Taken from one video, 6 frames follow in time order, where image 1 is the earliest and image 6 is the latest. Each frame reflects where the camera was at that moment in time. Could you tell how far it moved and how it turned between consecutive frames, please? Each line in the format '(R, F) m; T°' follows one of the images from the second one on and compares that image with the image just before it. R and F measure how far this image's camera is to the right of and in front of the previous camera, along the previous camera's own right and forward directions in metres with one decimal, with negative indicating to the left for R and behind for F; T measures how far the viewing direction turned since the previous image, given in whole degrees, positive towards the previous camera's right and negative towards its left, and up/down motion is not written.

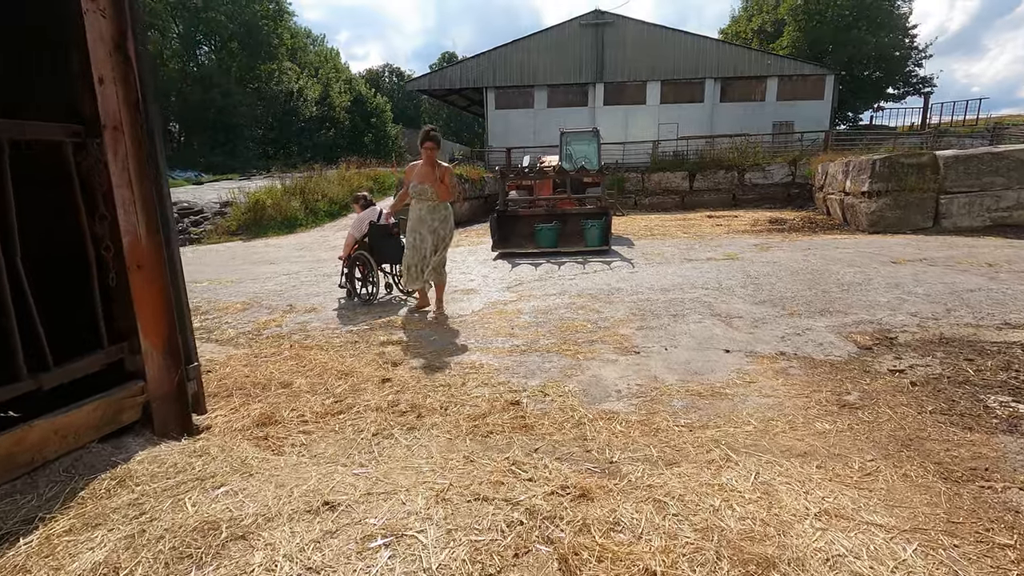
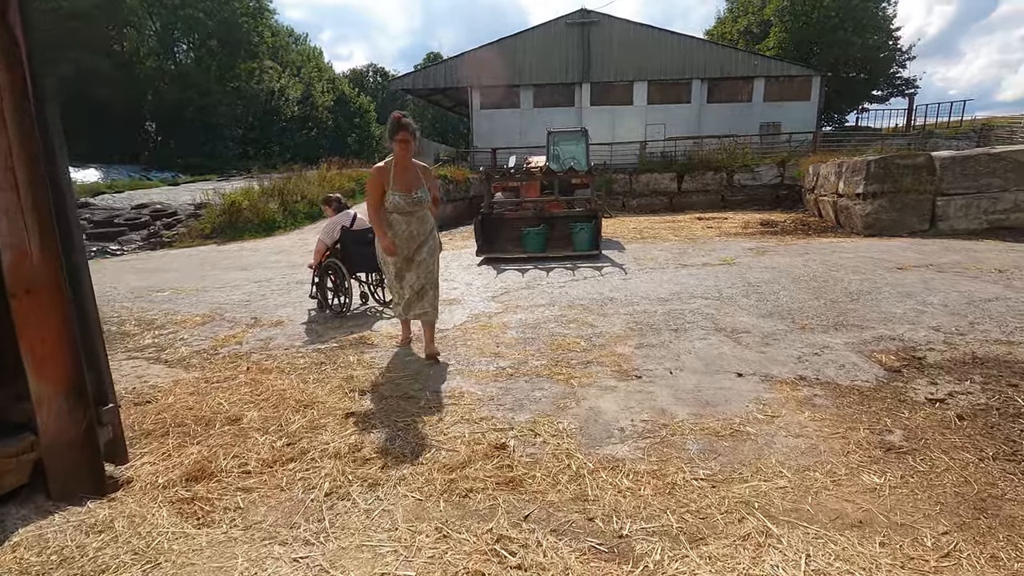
(0.0, +0.5) m; +1°
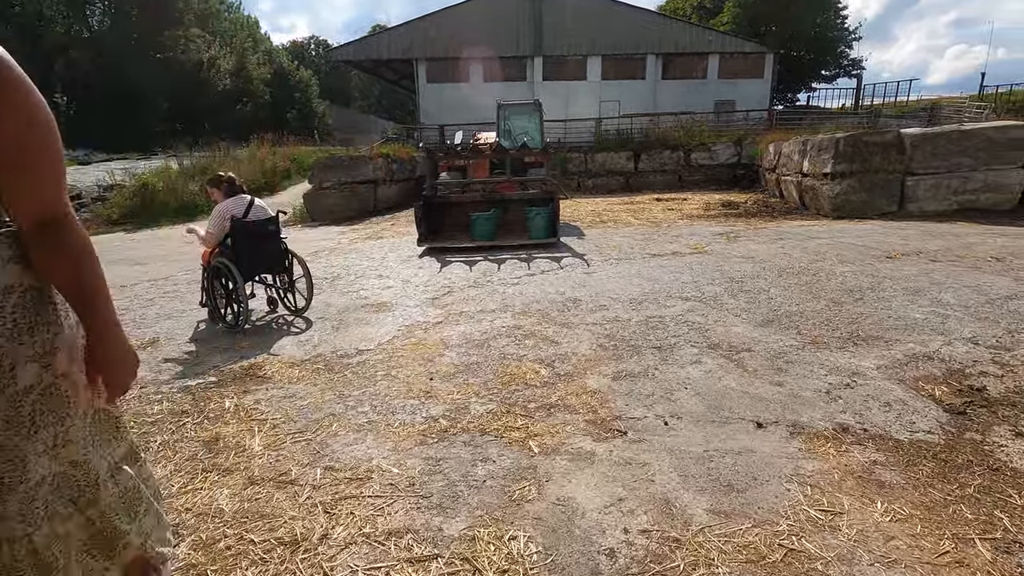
(+0.1, +1.1) m; +5°
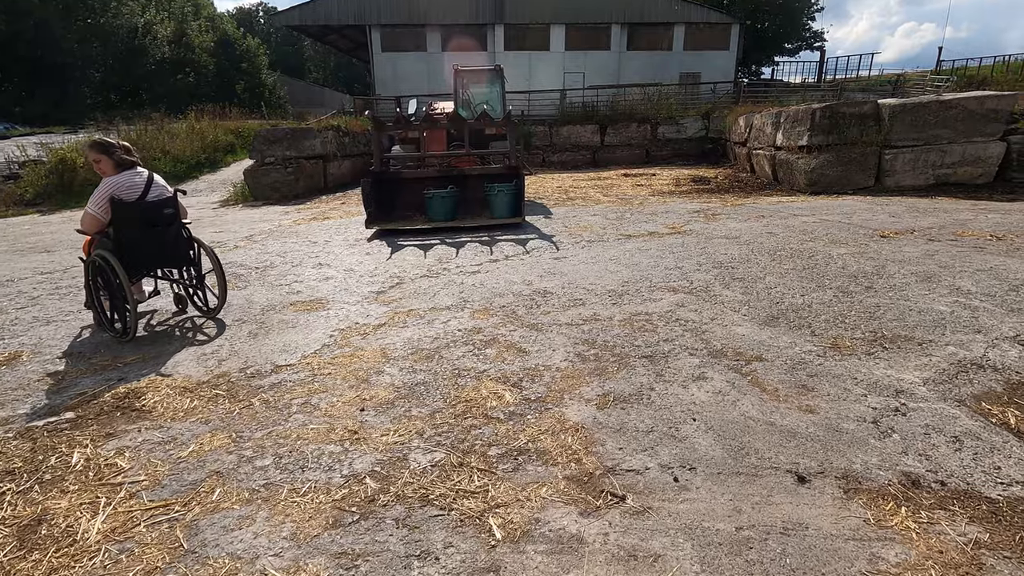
(+0.1, +0.8) m; +4°
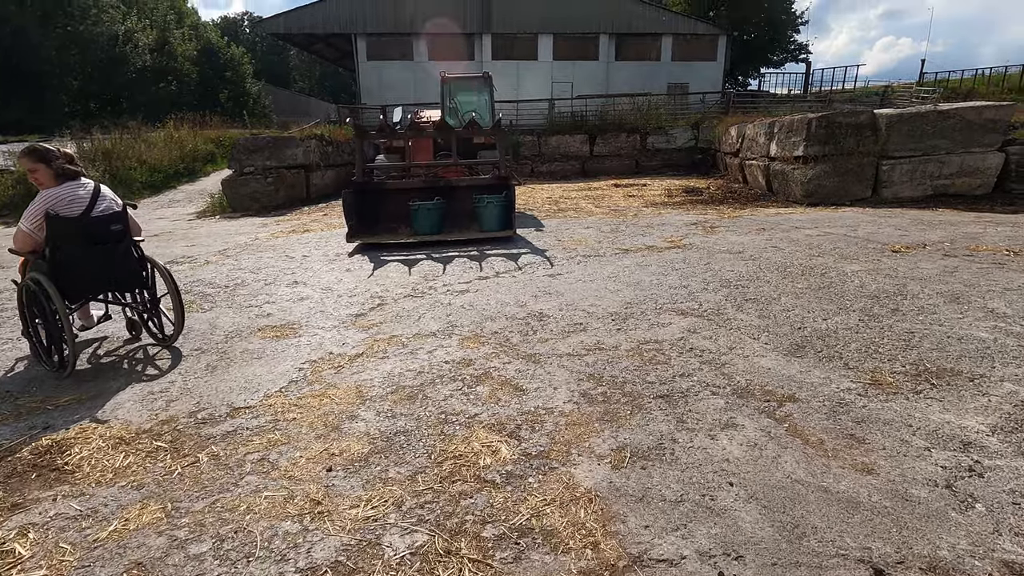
(0.0, +0.4) m; +1°
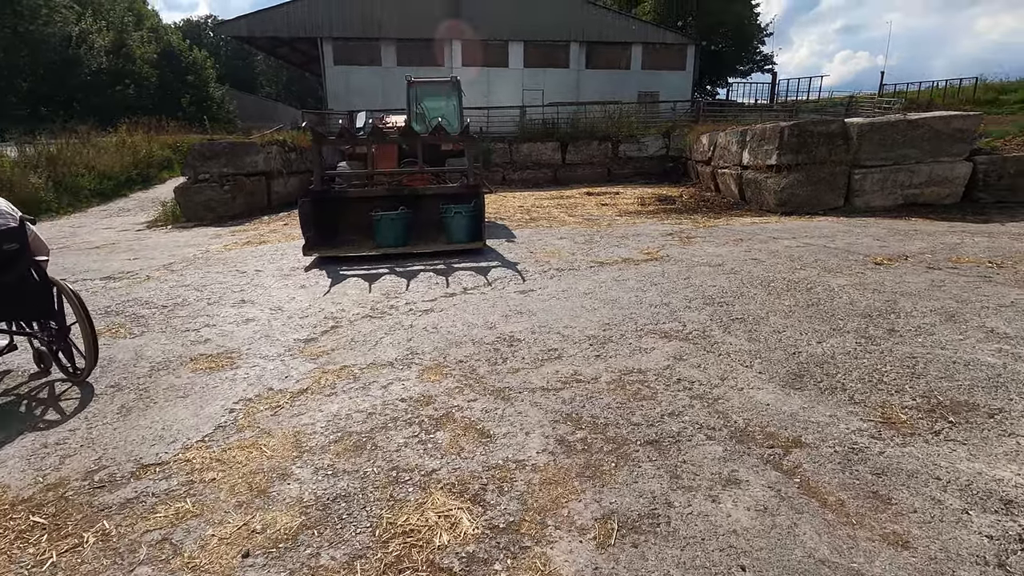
(0.0, +0.4) m; +3°
